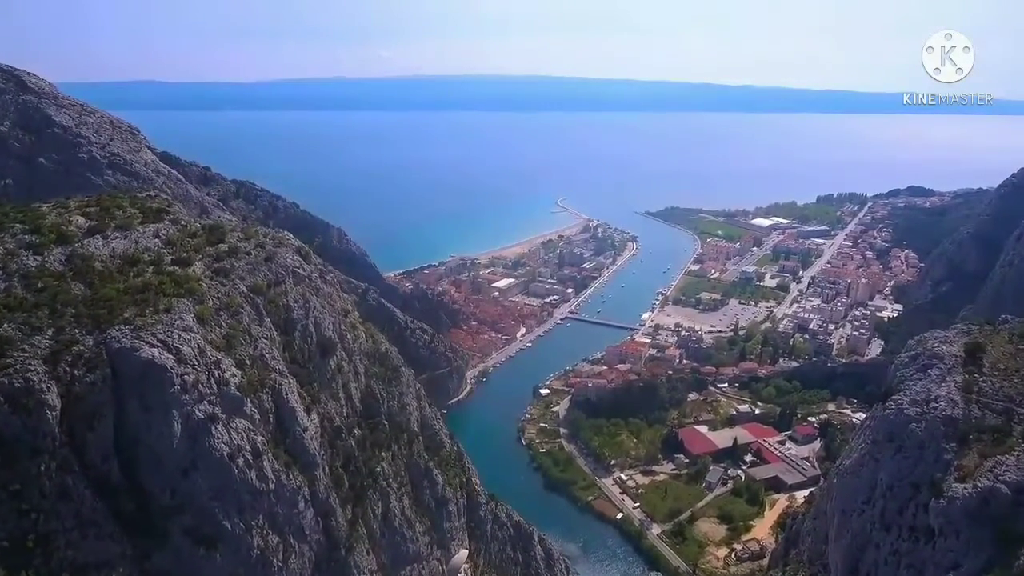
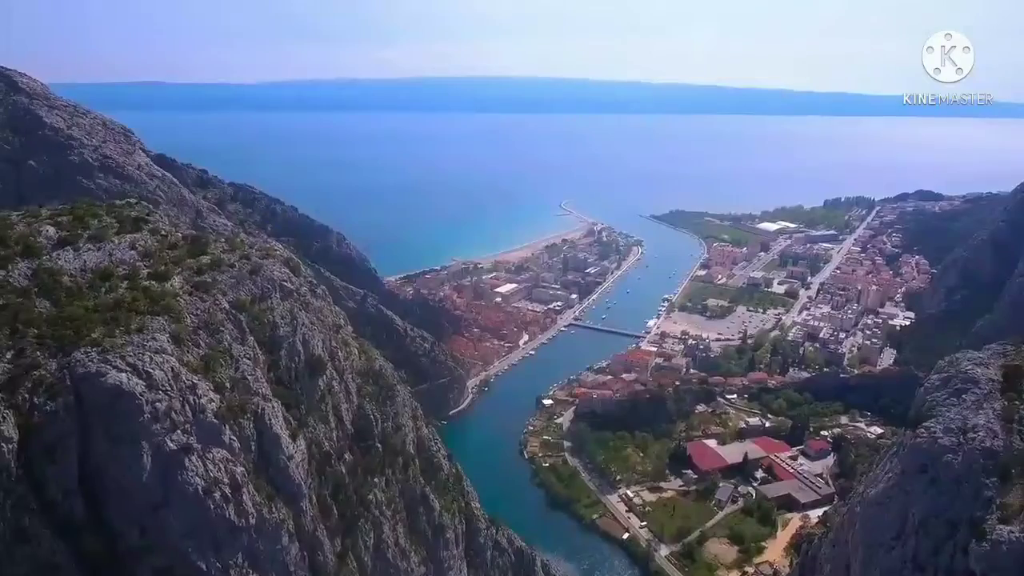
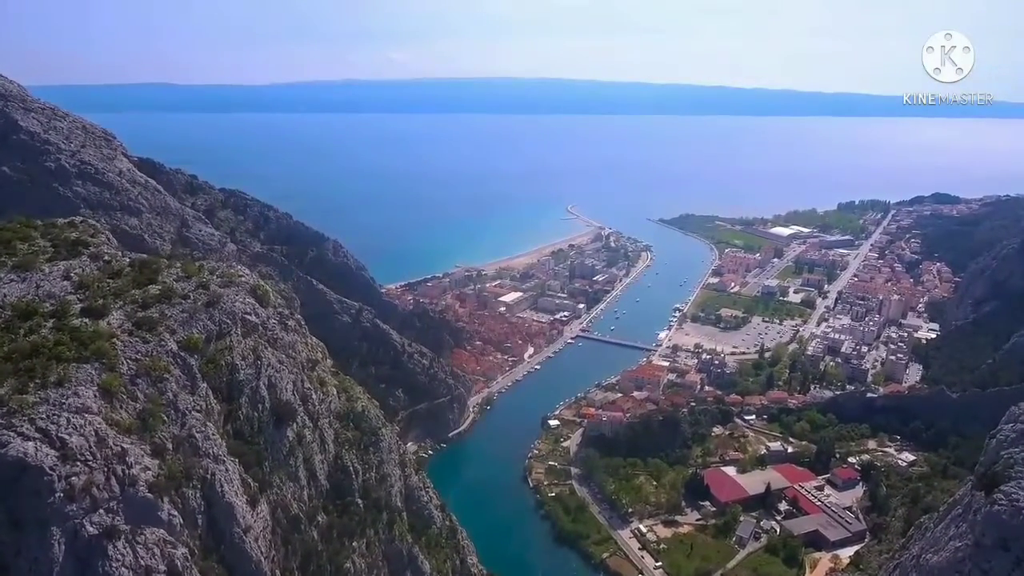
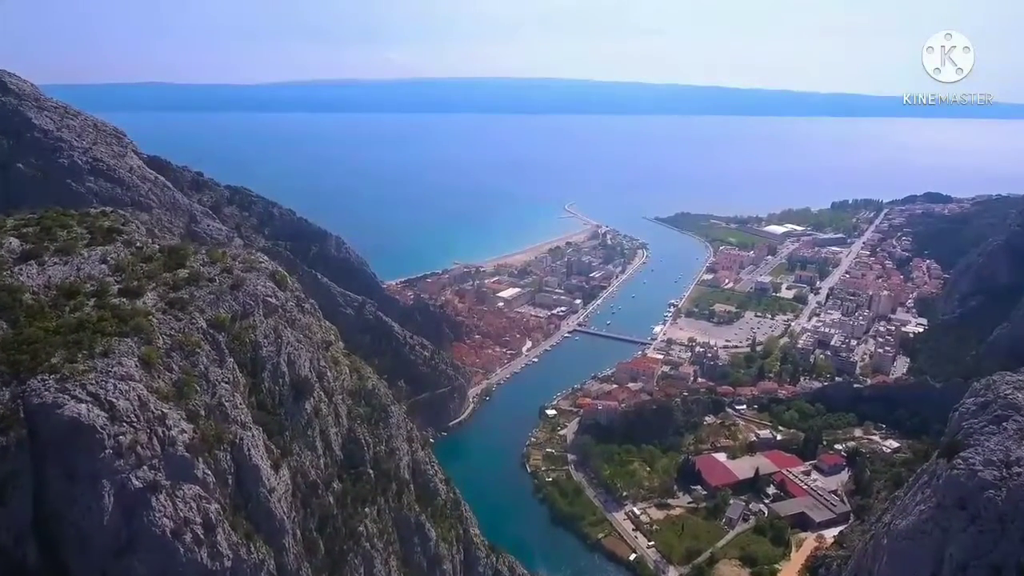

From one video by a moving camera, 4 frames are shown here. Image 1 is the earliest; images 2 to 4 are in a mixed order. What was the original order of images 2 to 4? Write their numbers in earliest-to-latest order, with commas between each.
2, 4, 3
